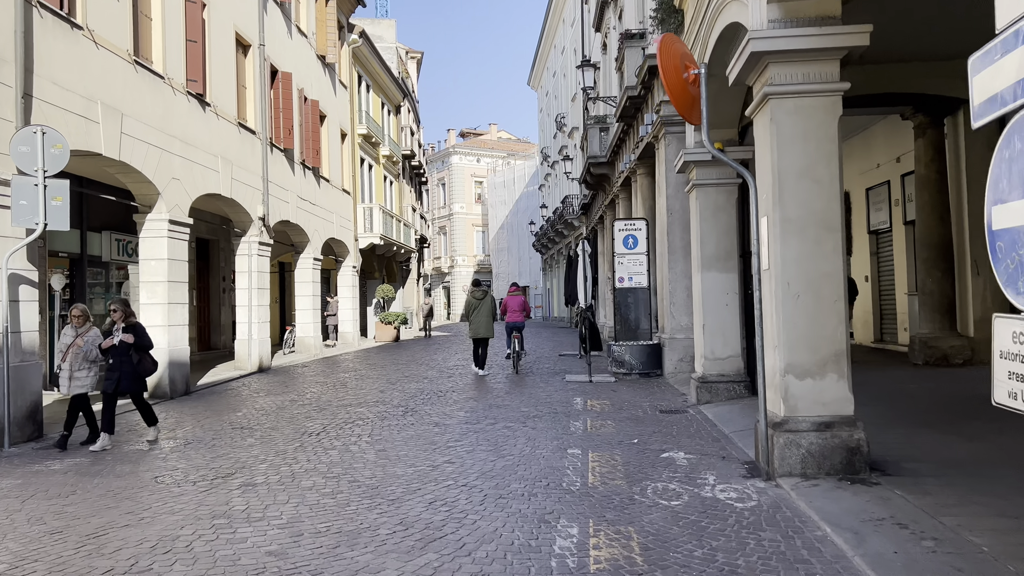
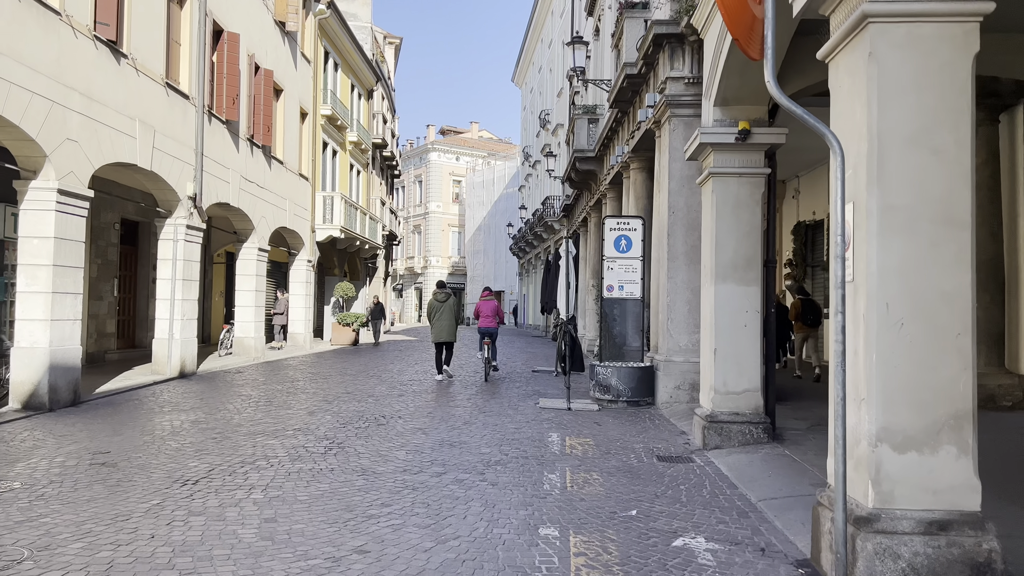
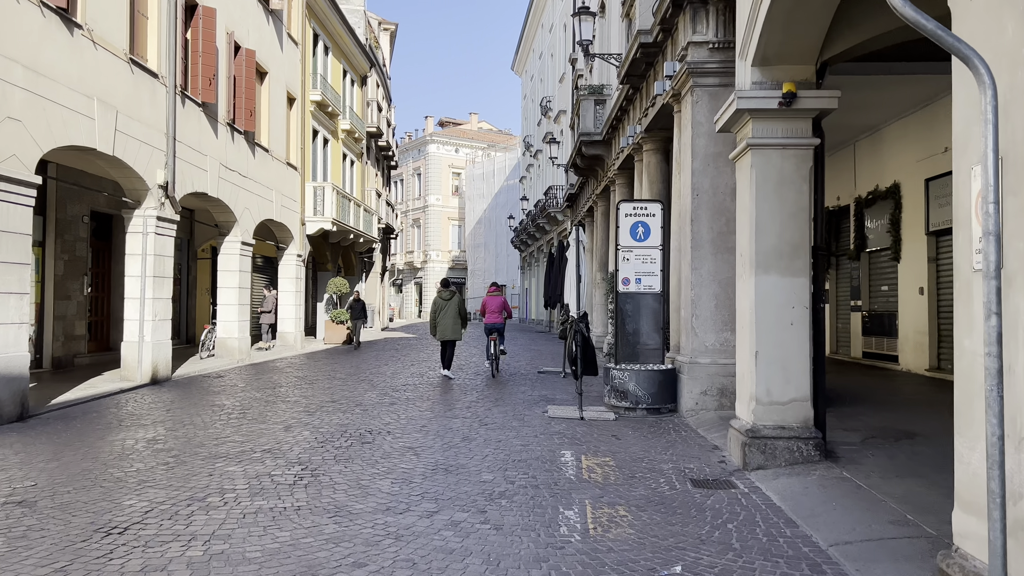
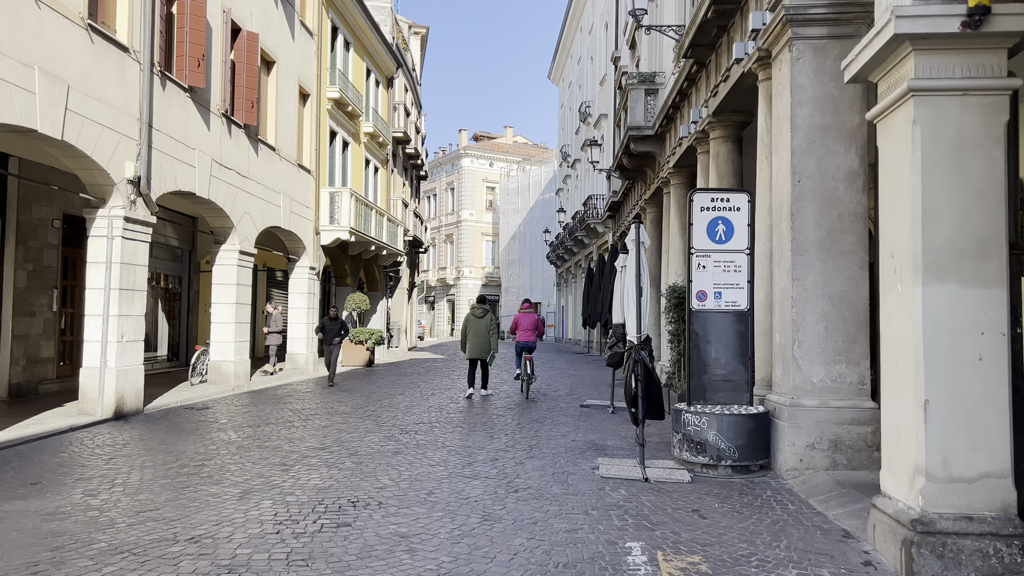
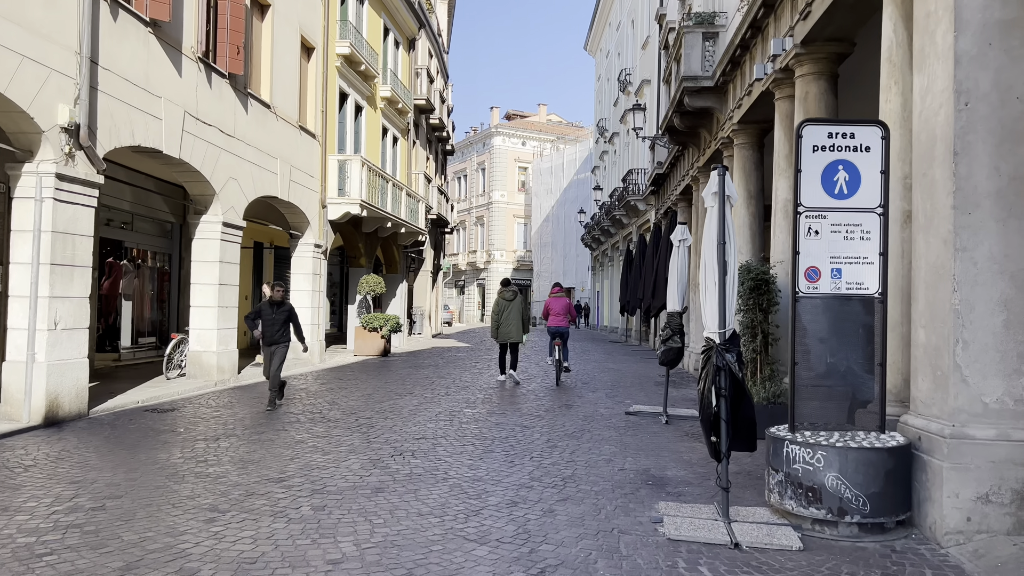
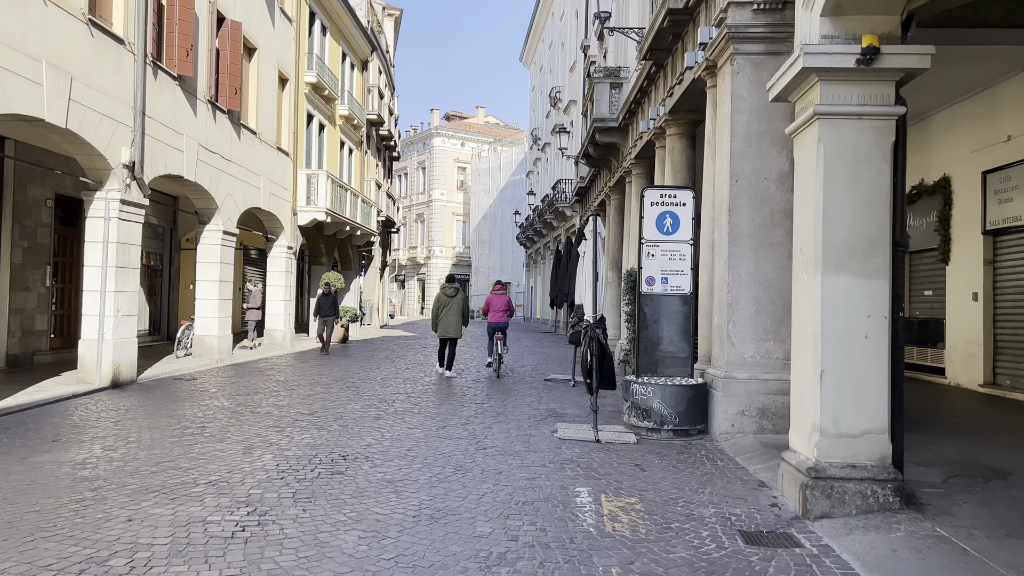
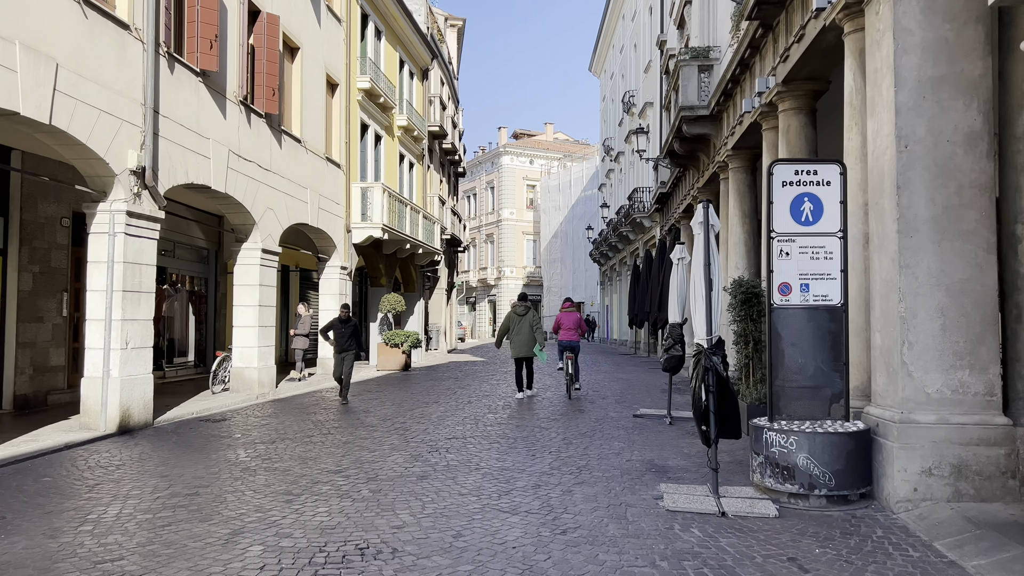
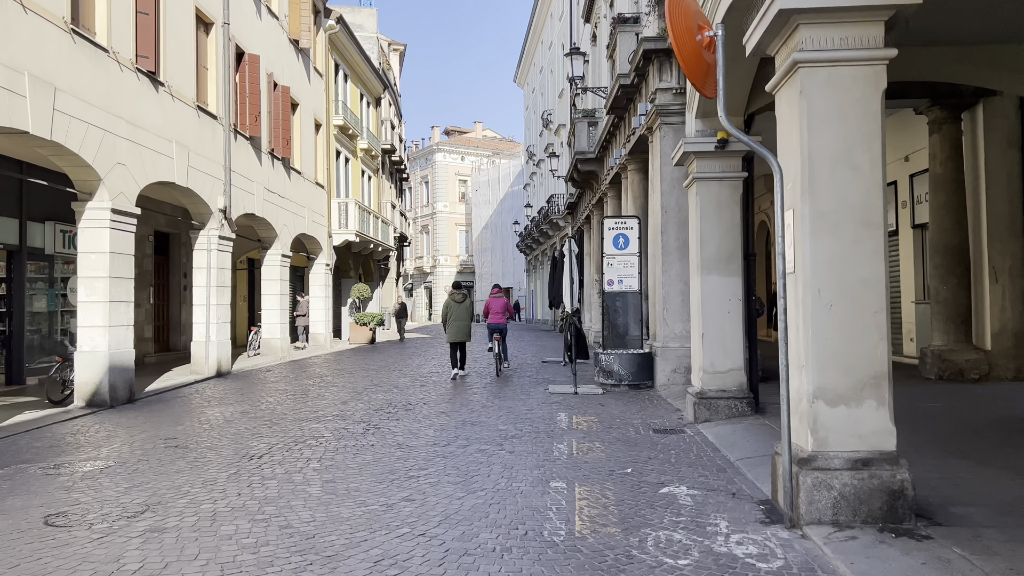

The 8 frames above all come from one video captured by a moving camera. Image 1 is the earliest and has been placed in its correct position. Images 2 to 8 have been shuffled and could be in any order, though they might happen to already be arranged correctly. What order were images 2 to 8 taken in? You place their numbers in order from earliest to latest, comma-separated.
8, 2, 3, 6, 4, 7, 5
